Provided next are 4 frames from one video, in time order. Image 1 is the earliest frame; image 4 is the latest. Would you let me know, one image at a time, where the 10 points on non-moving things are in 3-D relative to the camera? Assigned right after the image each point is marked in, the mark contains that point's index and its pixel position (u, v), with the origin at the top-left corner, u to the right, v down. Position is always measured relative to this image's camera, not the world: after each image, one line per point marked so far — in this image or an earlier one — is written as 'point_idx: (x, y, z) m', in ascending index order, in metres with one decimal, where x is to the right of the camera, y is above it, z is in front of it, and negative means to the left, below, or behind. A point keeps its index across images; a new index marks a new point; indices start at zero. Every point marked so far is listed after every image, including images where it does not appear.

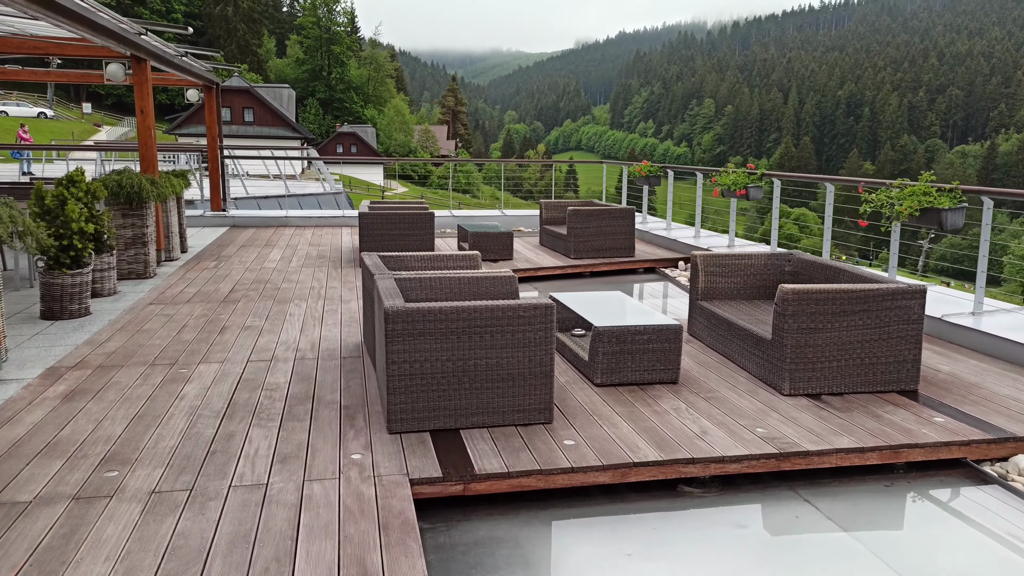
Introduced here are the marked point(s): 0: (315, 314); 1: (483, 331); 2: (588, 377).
0: (-1.3, -0.2, +4.7) m
1: (-0.1, -0.2, +2.8) m
2: (+0.4, -0.4, +3.4) m
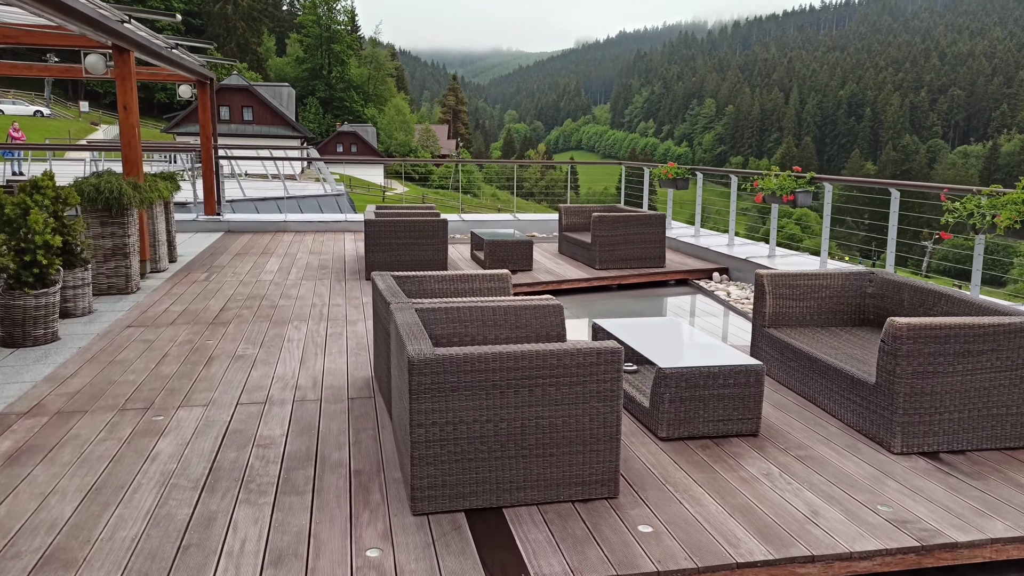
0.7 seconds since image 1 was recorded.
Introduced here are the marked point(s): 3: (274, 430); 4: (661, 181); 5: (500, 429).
0: (-1.1, -0.3, +4.1) m
1: (+0.1, -0.3, +2.2) m
2: (+0.5, -0.6, +2.8) m
3: (-0.9, -0.6, +2.8) m
4: (+1.7, +1.2, +8.0) m
5: (0.0, -0.4, +2.2) m
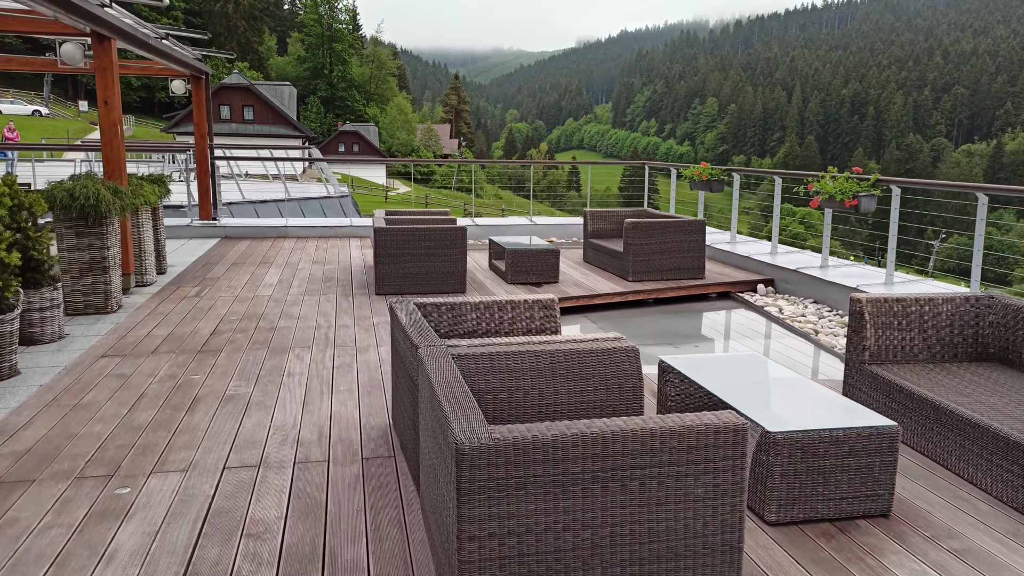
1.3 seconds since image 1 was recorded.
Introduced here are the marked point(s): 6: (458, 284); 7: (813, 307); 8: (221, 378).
0: (-0.9, -0.4, +3.5) m
1: (+0.3, -0.4, +1.5) m
2: (+0.7, -0.7, +2.2) m
3: (-0.7, -0.7, +2.2) m
4: (+1.9, +1.1, +7.4) m
5: (+0.2, -0.6, +1.6) m
6: (-0.4, 0.0, +5.4) m
7: (+2.3, -0.1, +5.4) m
8: (-1.4, -0.4, +3.4) m
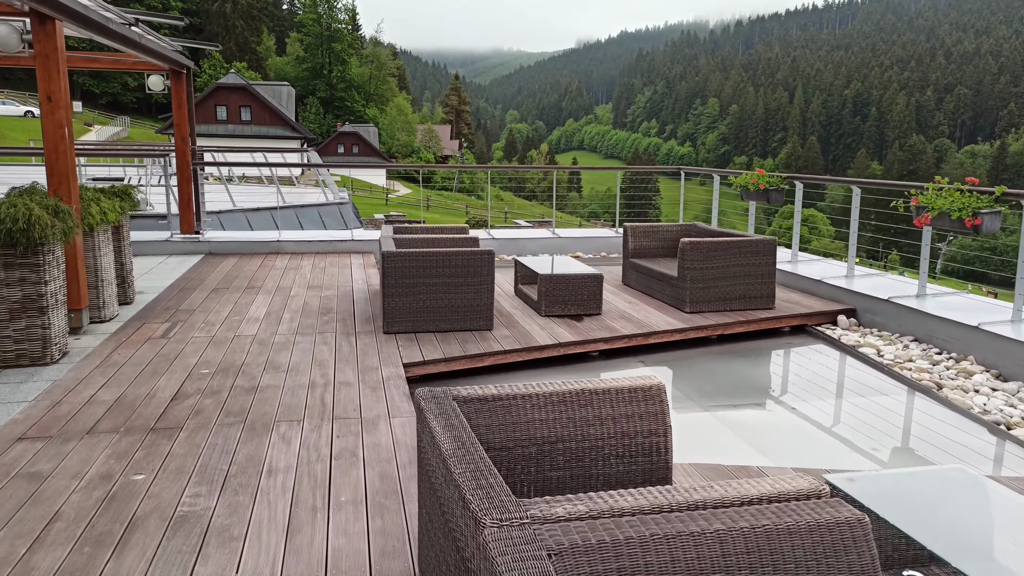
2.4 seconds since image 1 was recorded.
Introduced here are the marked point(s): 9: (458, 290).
0: (-0.7, -0.6, +2.5) m
1: (+0.5, -0.6, +0.6) m
2: (+1.0, -0.9, +1.2) m
3: (-0.5, -0.9, +1.2) m
4: (+2.1, +0.9, +6.4) m
5: (+0.4, -0.8, +0.6) m
6: (-0.2, -0.2, +4.4) m
7: (+2.5, -0.4, +4.4) m
8: (-1.2, -0.7, +2.4) m
9: (-0.3, 0.0, +4.4) m
